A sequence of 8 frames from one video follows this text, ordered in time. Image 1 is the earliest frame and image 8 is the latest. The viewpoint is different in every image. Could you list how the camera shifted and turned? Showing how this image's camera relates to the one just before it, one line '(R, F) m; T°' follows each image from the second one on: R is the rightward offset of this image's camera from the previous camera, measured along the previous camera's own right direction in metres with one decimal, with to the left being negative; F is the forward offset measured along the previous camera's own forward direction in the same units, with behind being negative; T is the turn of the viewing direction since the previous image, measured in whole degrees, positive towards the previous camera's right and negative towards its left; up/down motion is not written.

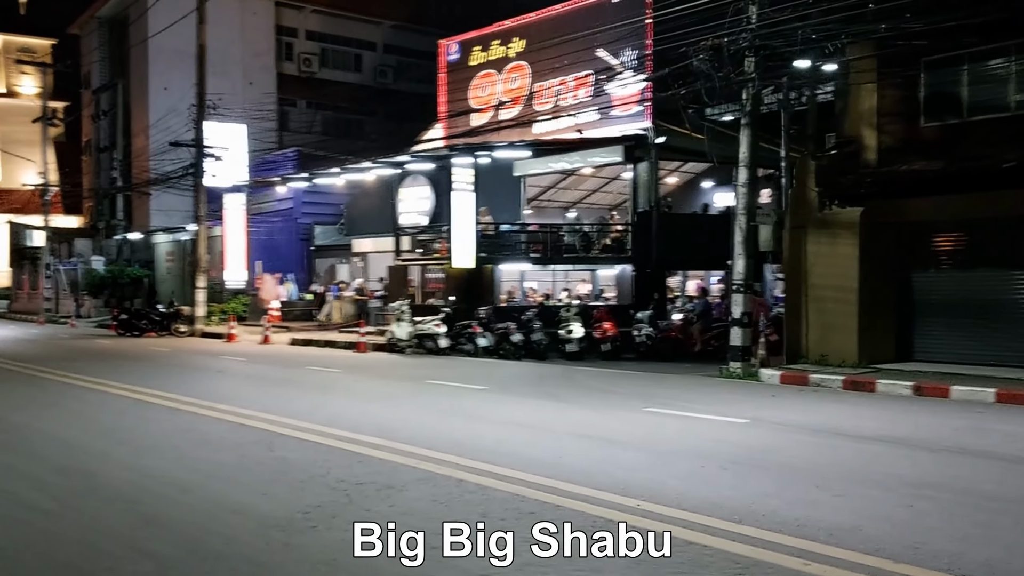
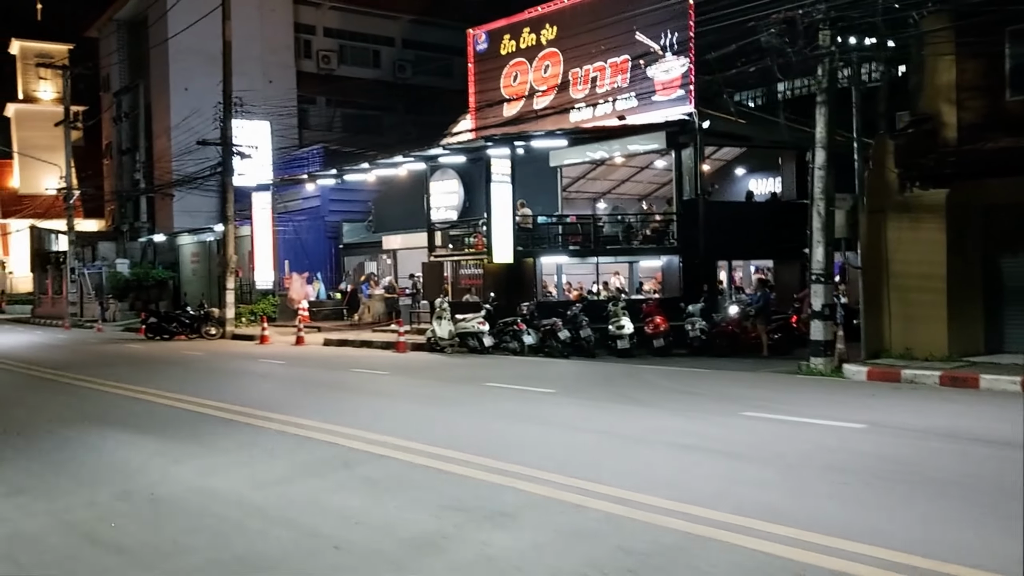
(-0.7, +0.9) m; -1°
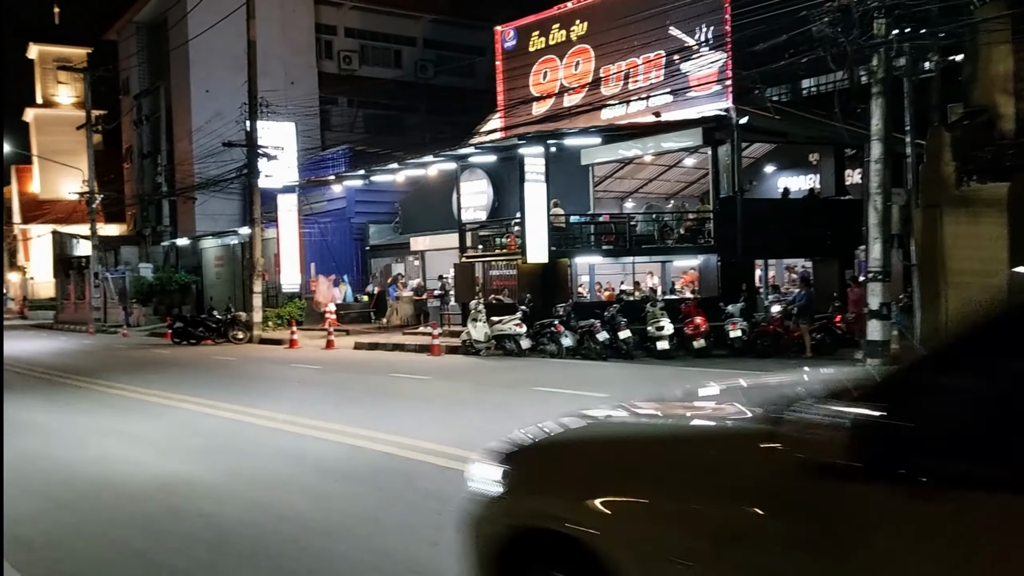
(-0.5, +0.4) m; -1°
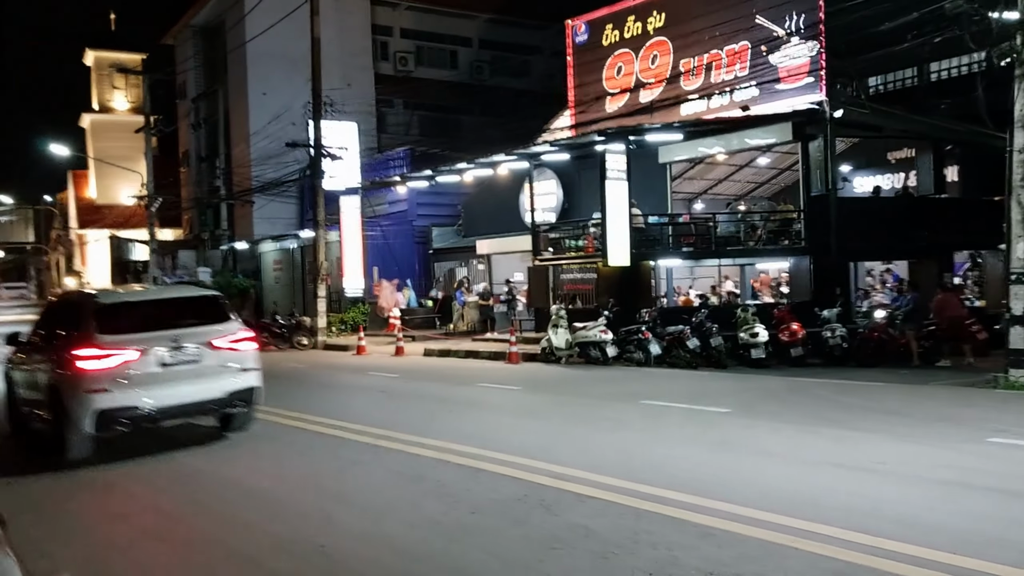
(-0.9, +0.9) m; -3°
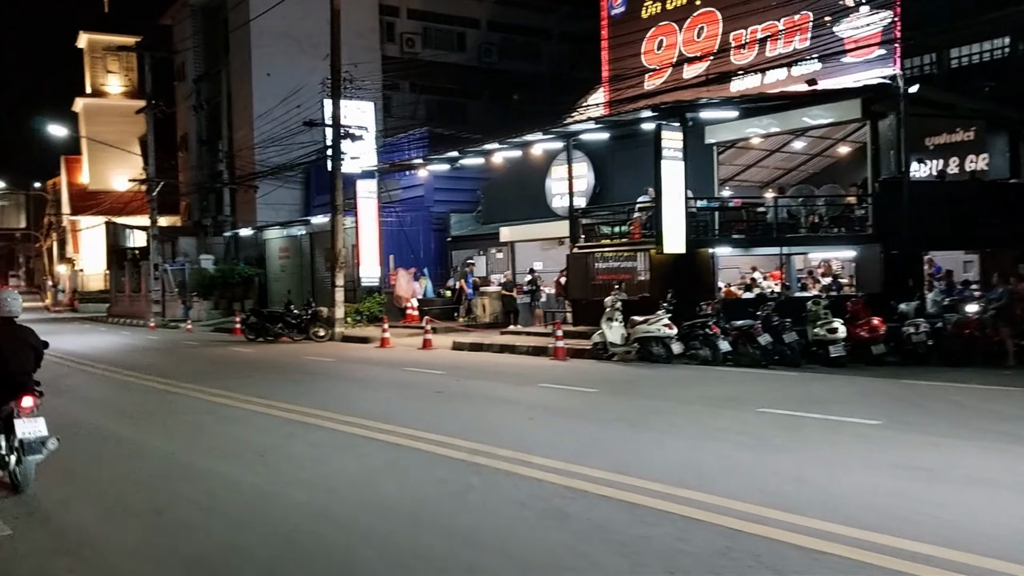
(-1.2, +1.7) m; +1°
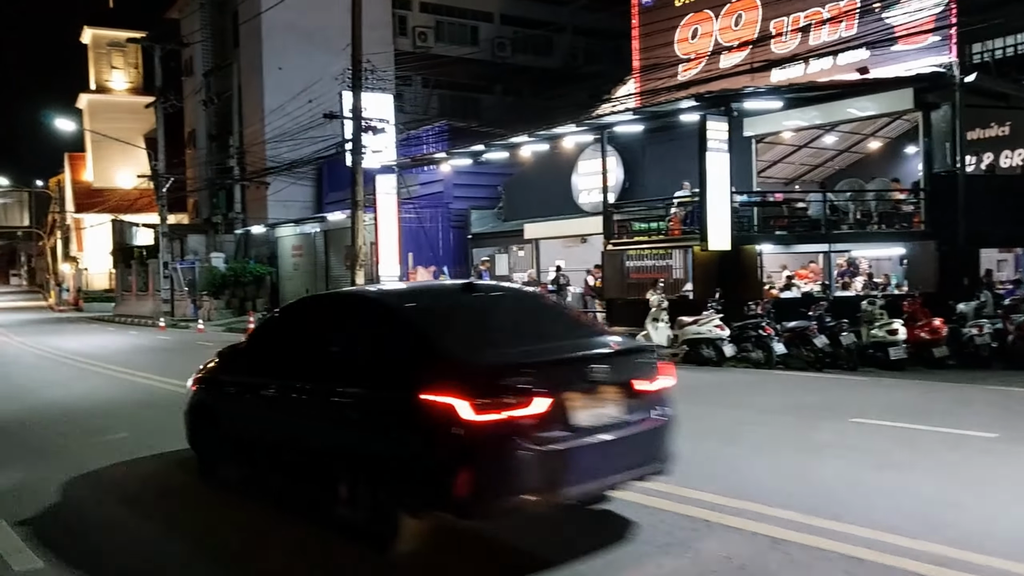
(-0.7, +0.8) m; 0°
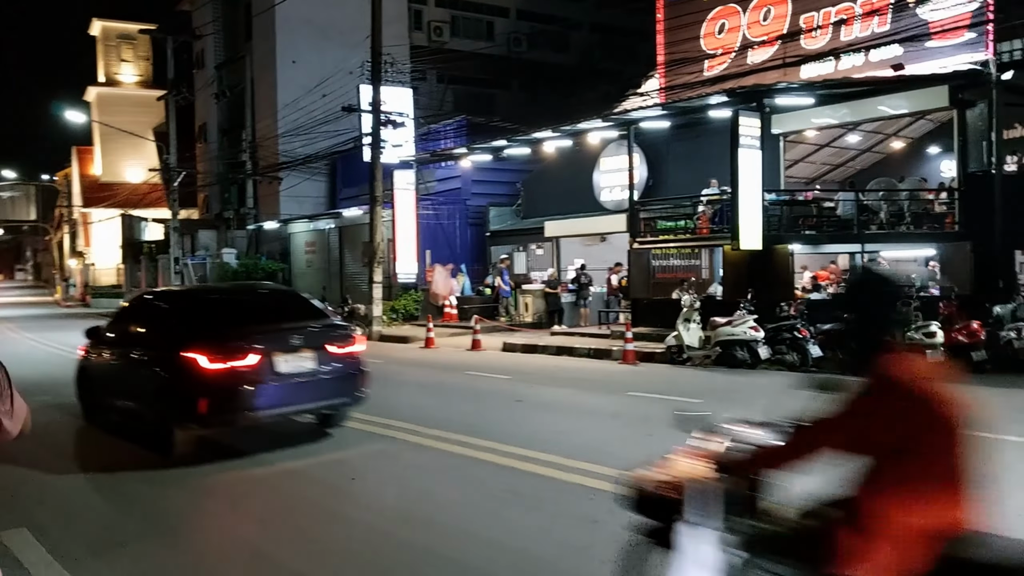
(-0.4, +0.3) m; 0°
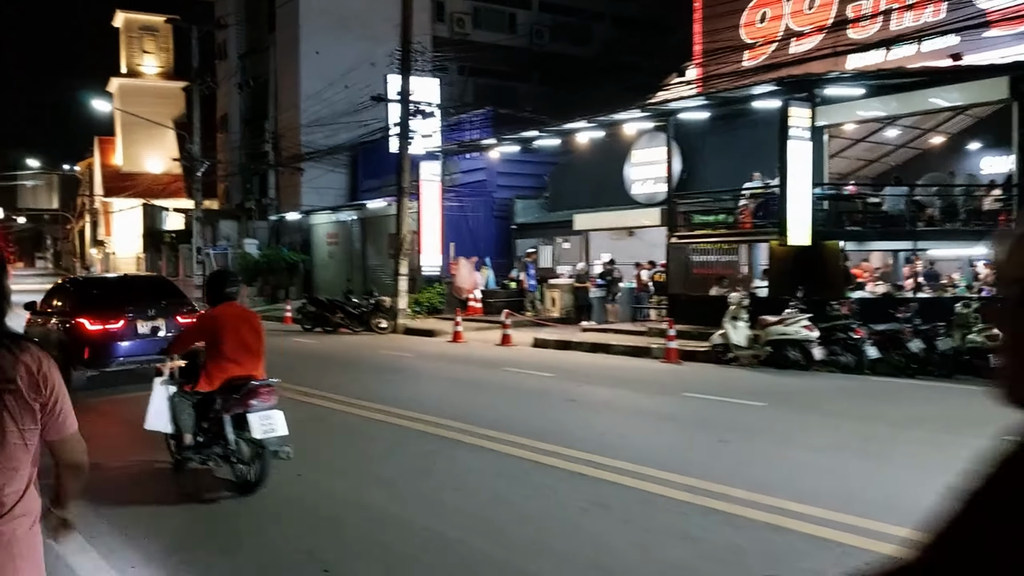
(-0.5, +0.6) m; -1°
